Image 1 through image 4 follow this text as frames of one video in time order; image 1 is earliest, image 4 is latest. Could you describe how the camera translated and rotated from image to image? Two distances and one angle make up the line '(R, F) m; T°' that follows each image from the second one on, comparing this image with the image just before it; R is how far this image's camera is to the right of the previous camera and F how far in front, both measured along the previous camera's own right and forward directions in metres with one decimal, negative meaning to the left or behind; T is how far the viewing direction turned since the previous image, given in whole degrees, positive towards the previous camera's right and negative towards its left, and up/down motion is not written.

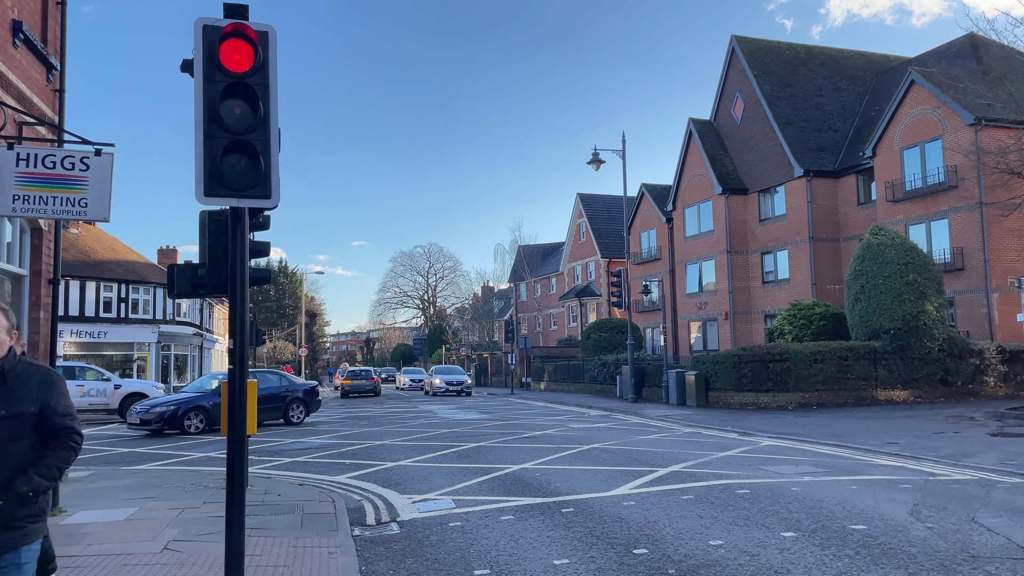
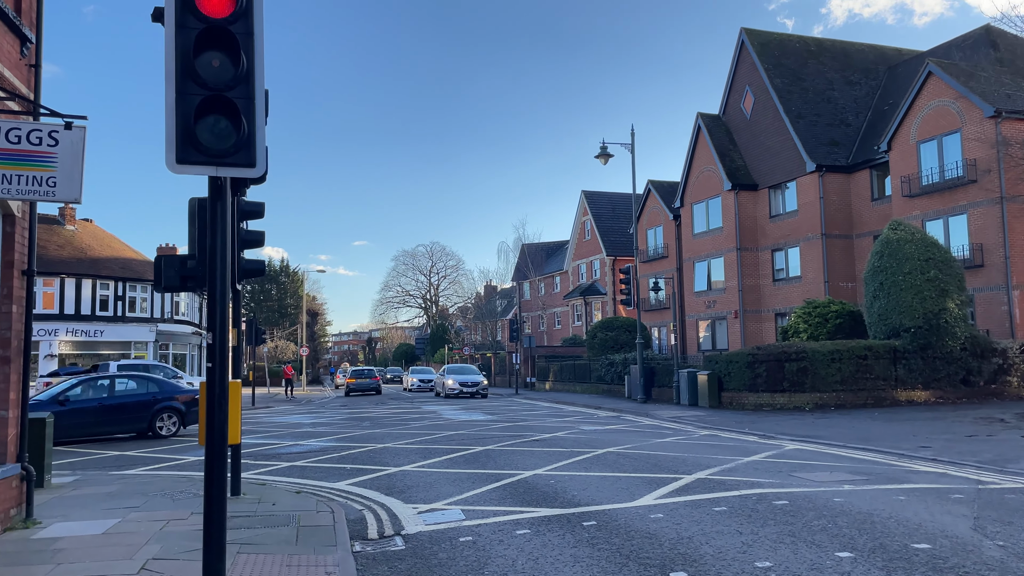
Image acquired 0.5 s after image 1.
(-0.1, +0.7) m; 0°
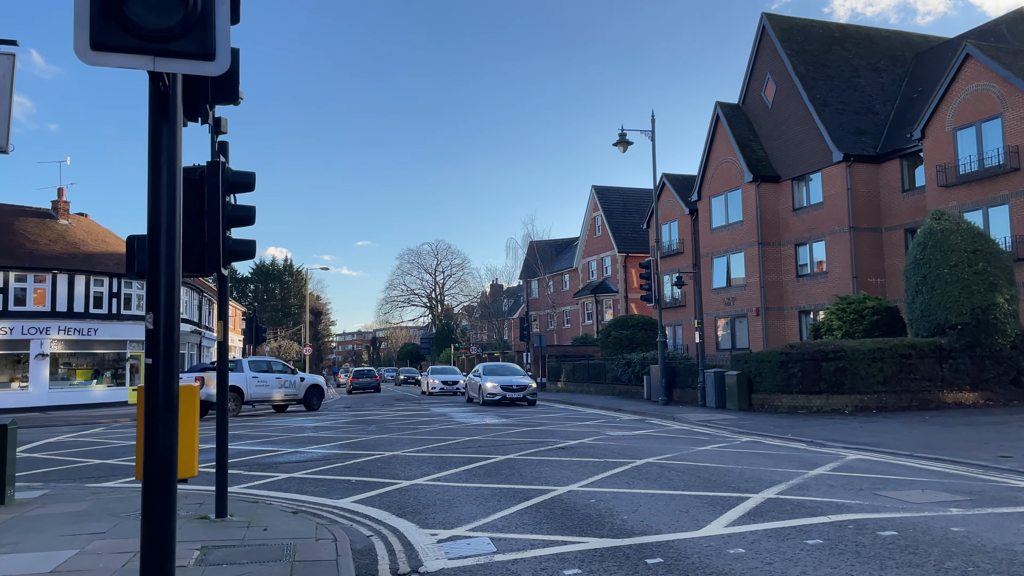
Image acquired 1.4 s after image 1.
(-0.3, +1.4) m; 0°
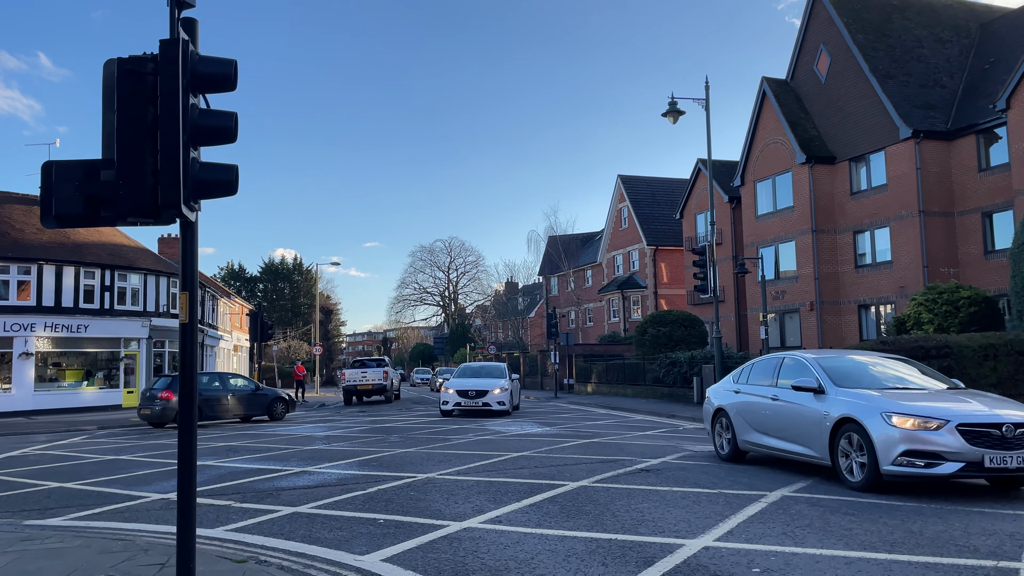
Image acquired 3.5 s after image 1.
(-0.8, +2.8) m; -1°
